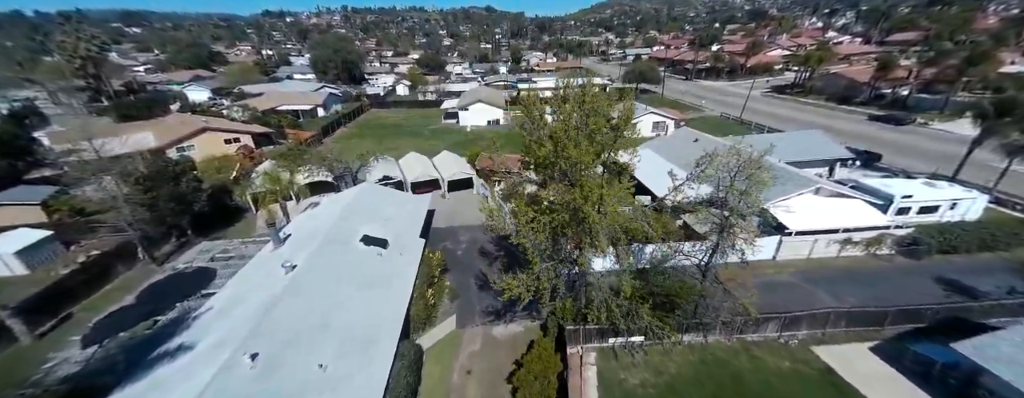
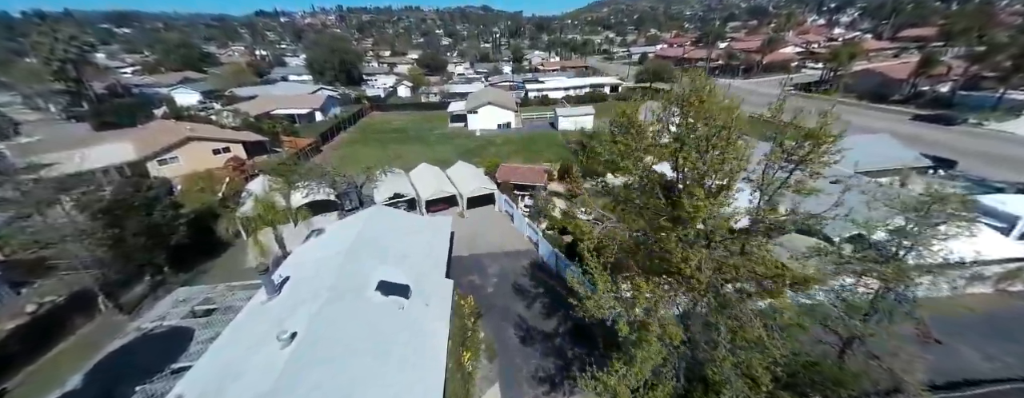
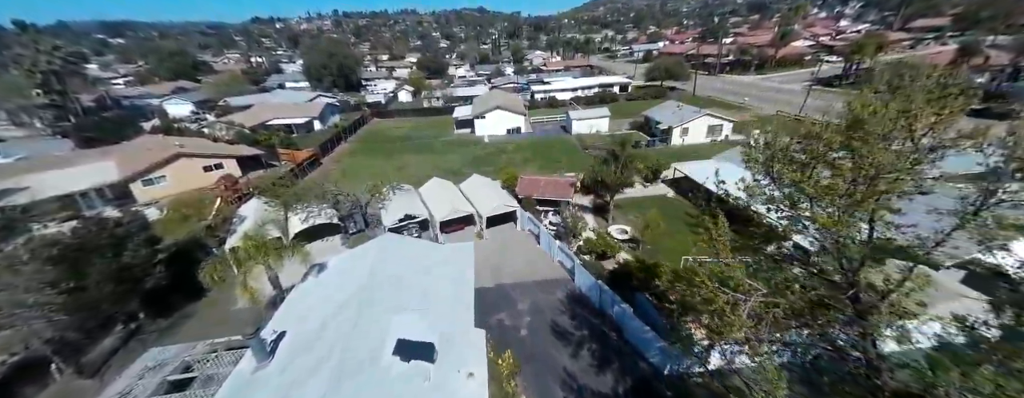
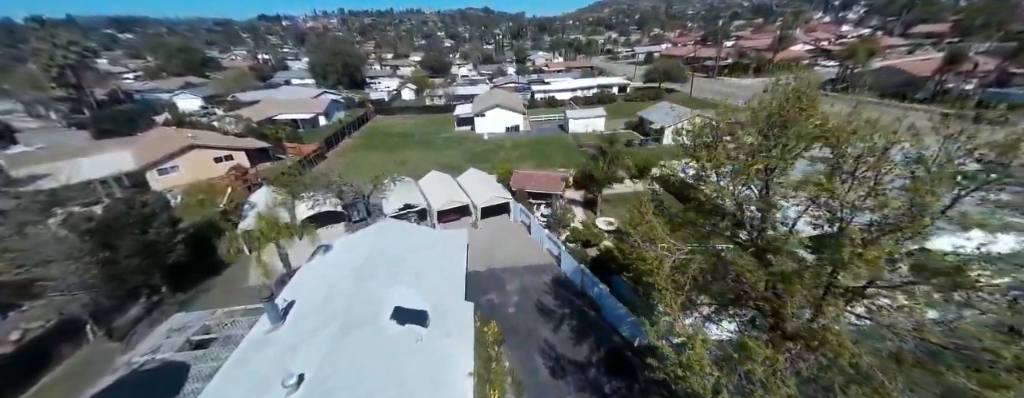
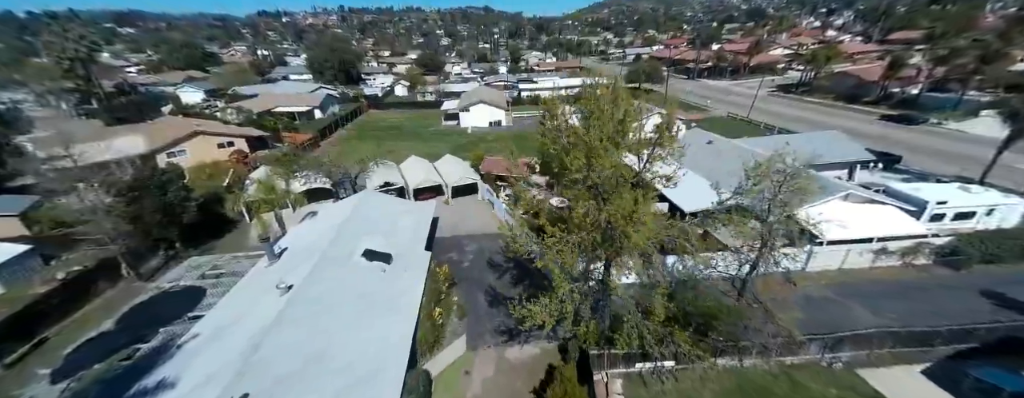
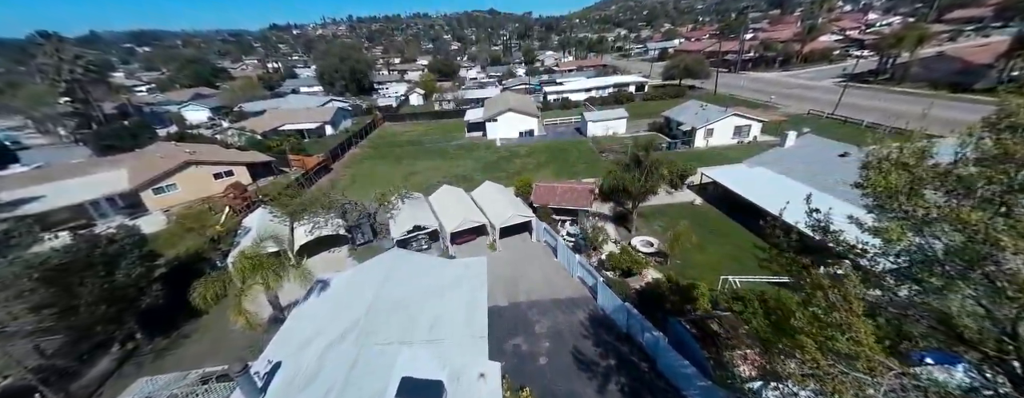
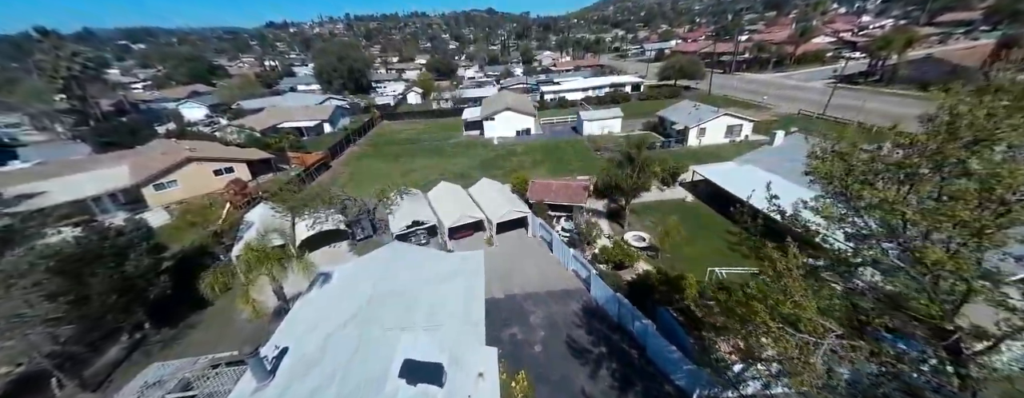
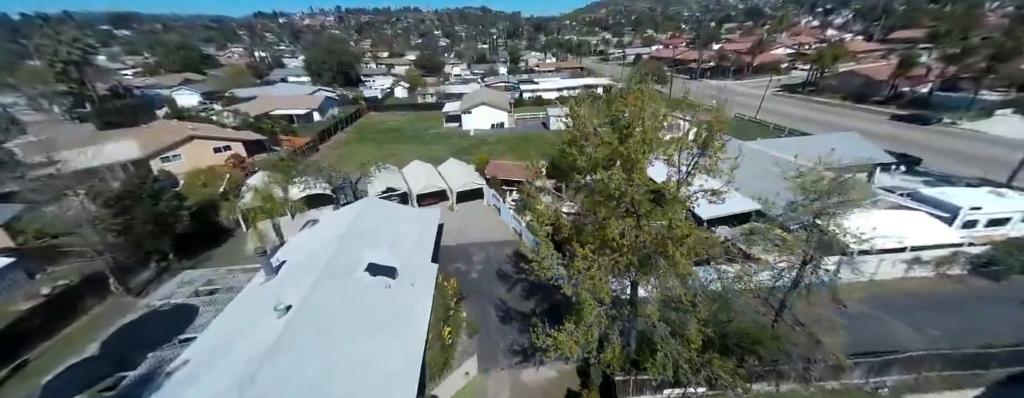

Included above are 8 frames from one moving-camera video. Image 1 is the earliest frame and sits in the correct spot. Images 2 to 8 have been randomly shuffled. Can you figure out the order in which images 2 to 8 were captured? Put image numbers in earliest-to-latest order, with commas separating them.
5, 8, 2, 4, 3, 7, 6
